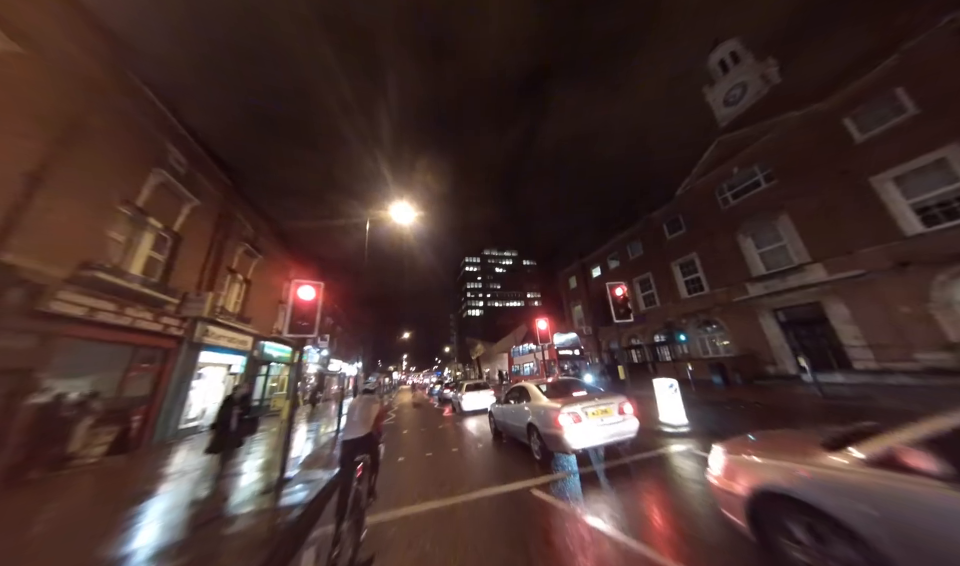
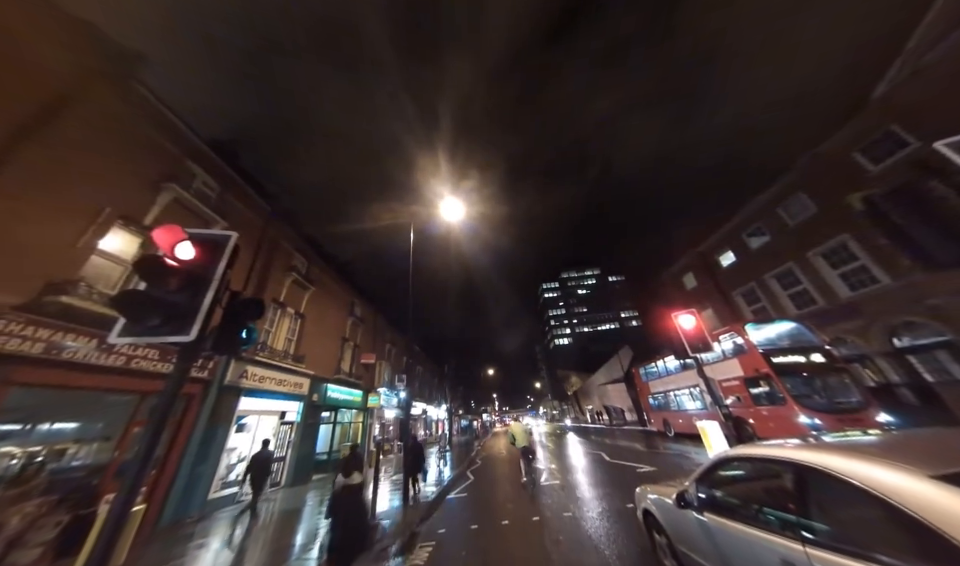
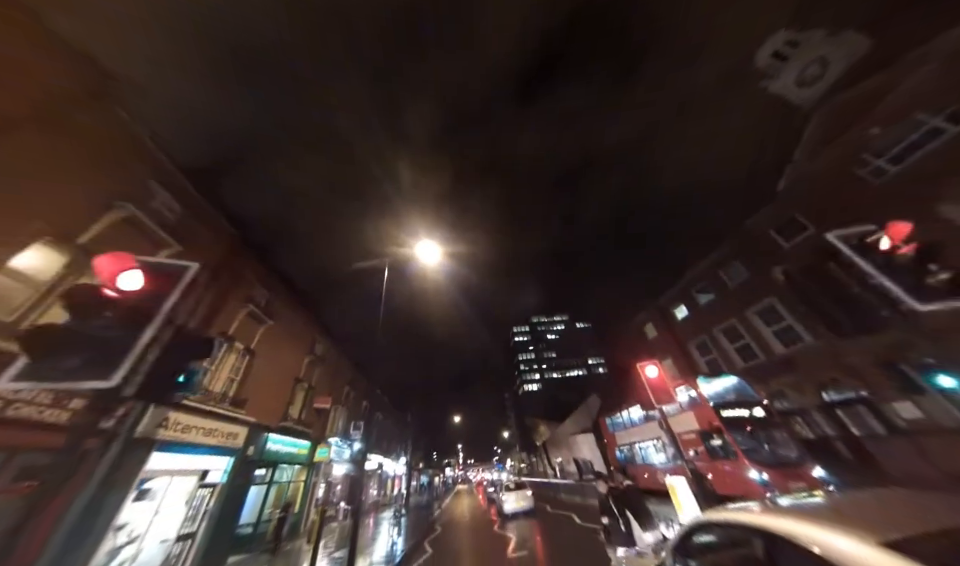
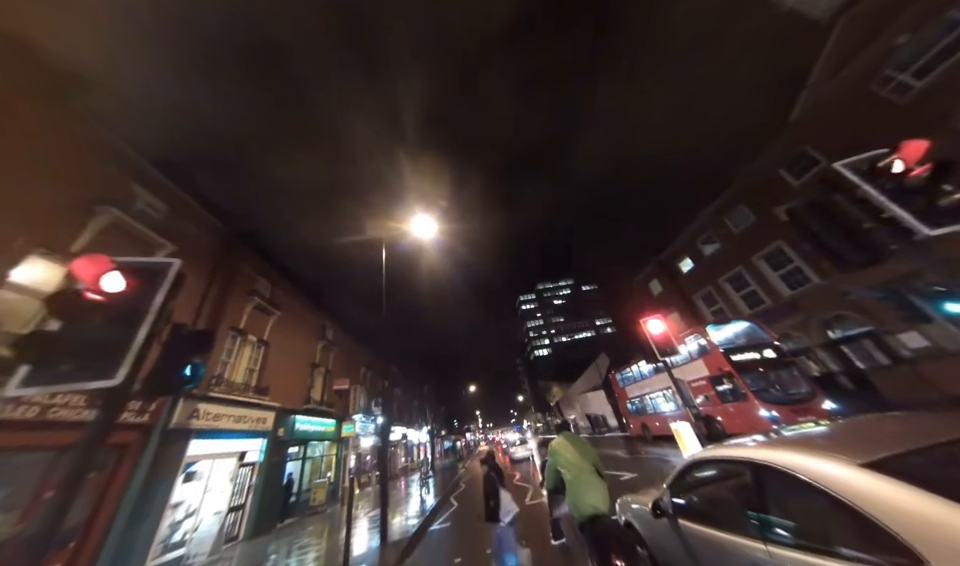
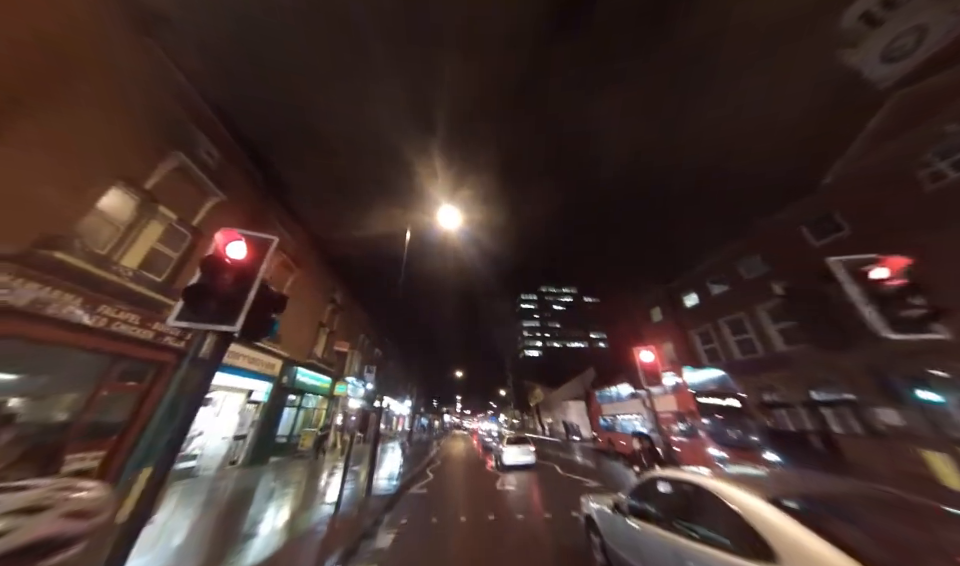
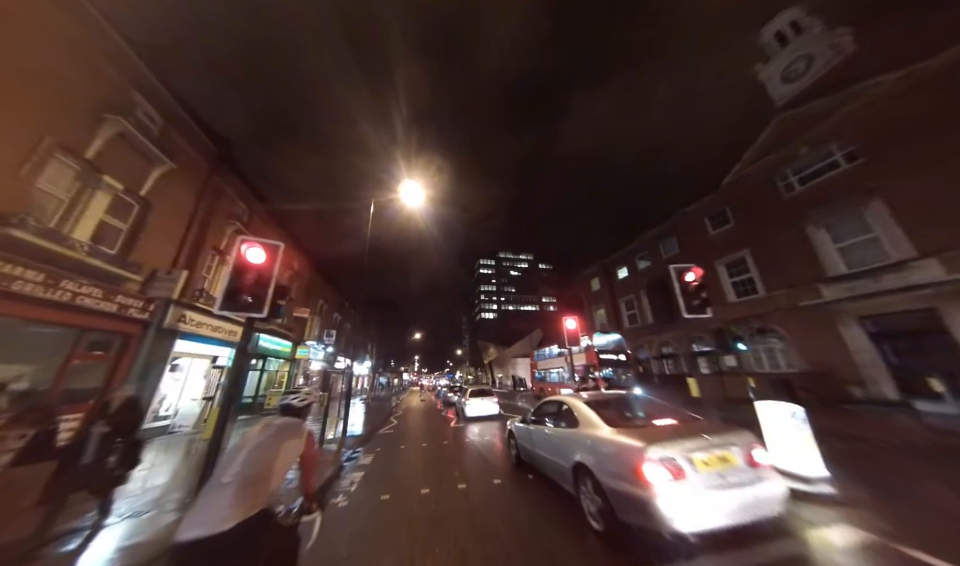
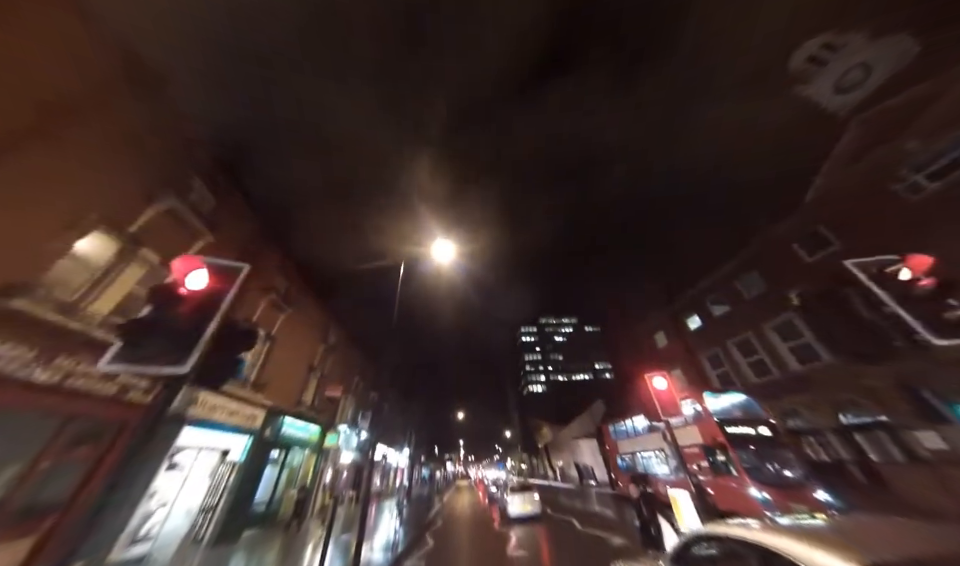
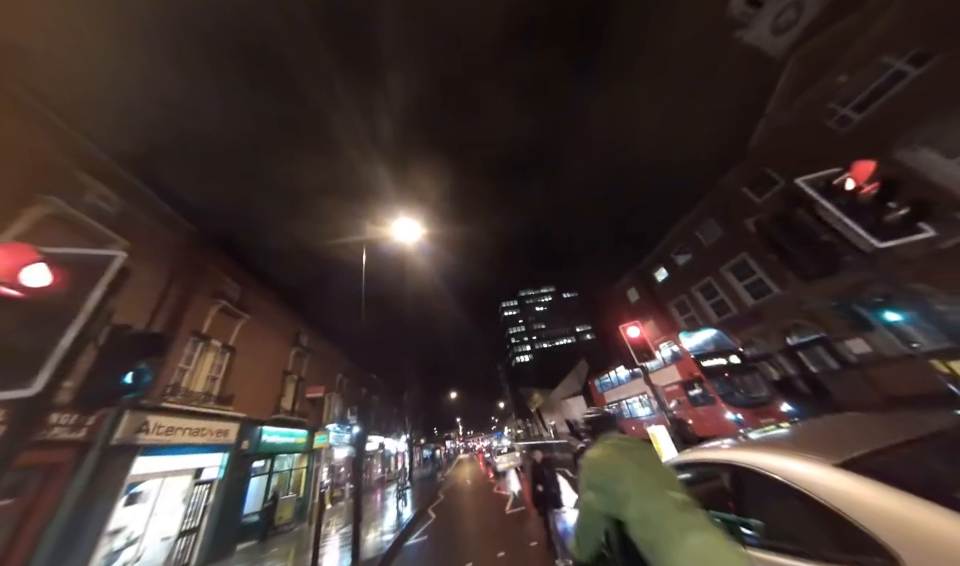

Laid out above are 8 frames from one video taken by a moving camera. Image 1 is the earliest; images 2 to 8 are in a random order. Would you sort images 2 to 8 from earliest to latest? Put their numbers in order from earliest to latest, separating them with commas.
6, 5, 7, 3, 8, 4, 2
